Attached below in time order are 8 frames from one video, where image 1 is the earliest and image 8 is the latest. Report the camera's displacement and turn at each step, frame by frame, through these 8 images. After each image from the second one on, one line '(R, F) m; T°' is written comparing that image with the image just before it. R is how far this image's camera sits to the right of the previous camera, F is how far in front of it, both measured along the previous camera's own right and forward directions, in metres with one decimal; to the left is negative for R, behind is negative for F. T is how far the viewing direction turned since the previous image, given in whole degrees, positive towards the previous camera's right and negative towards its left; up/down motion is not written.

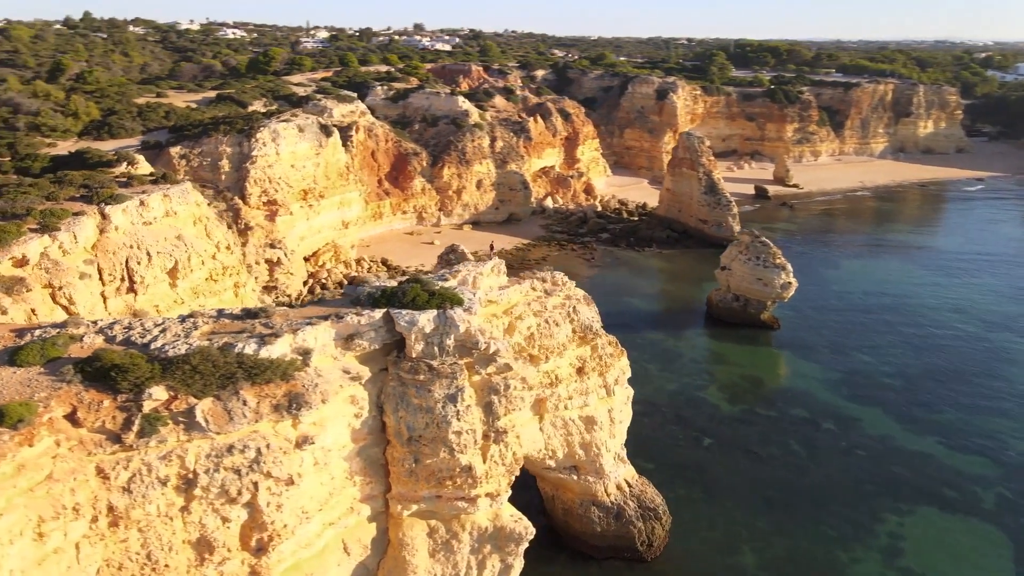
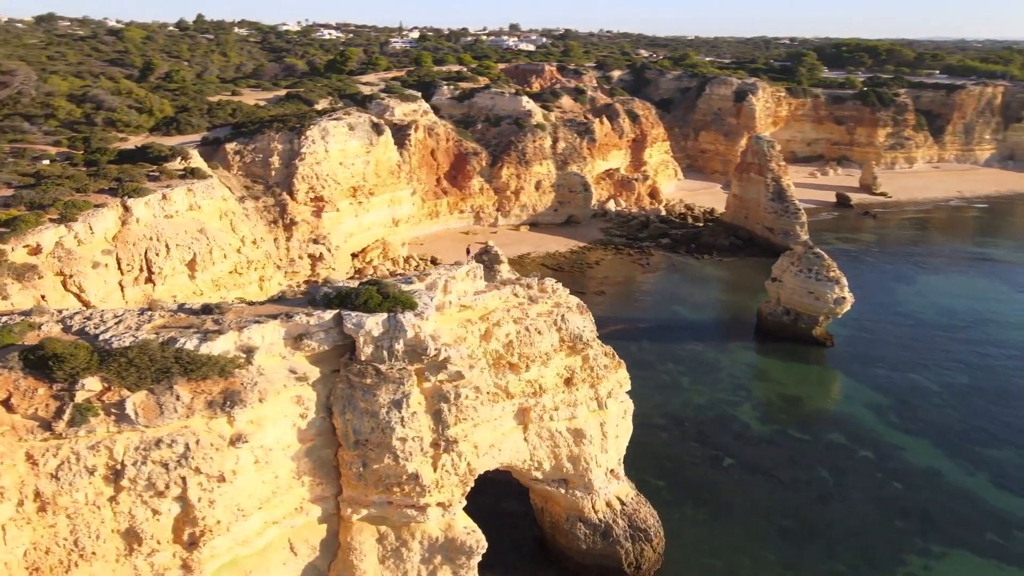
(+1.8, +0.5) m; -7°
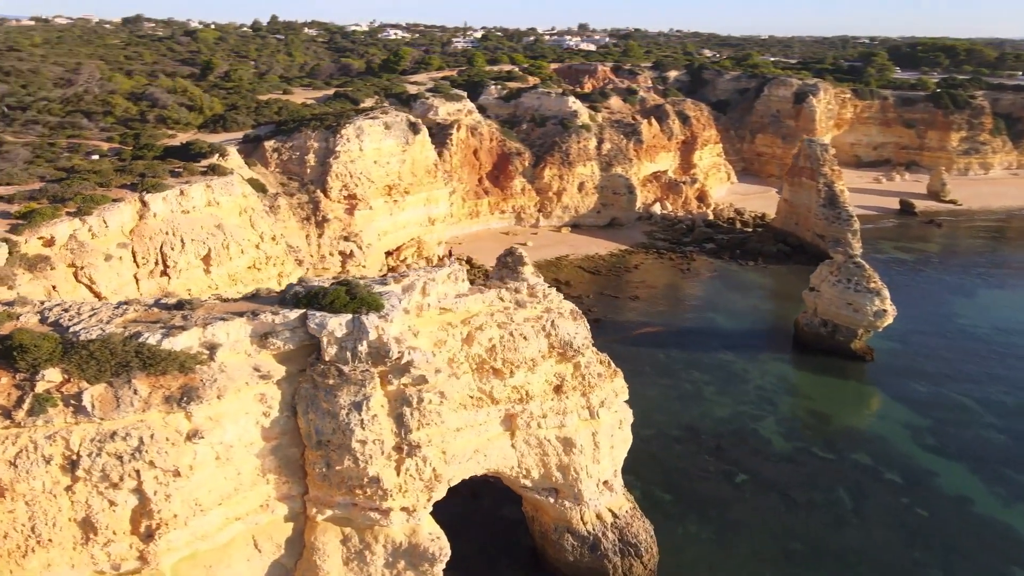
(+1.3, +0.3) m; -5°
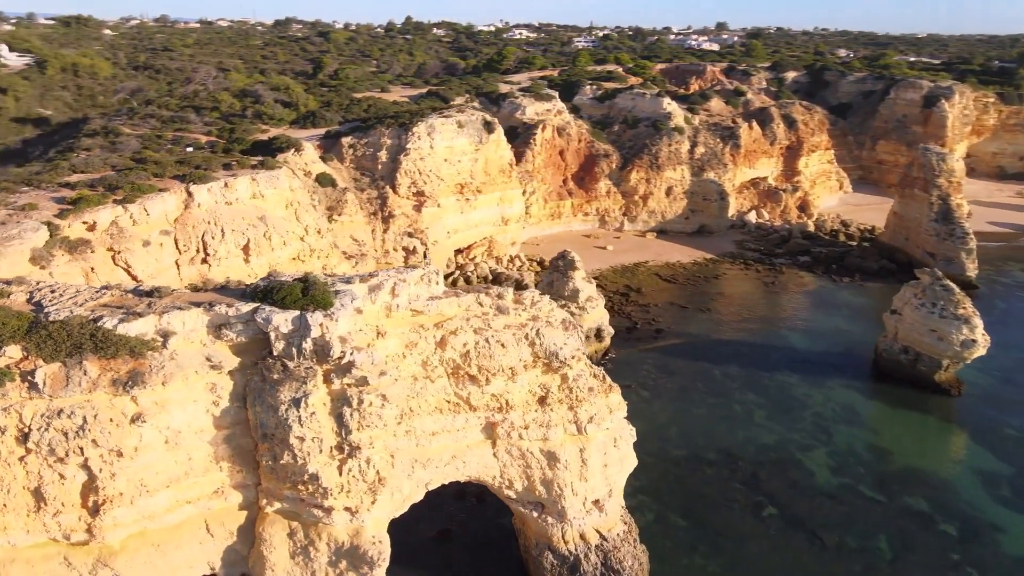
(+2.3, +0.6) m; -10°
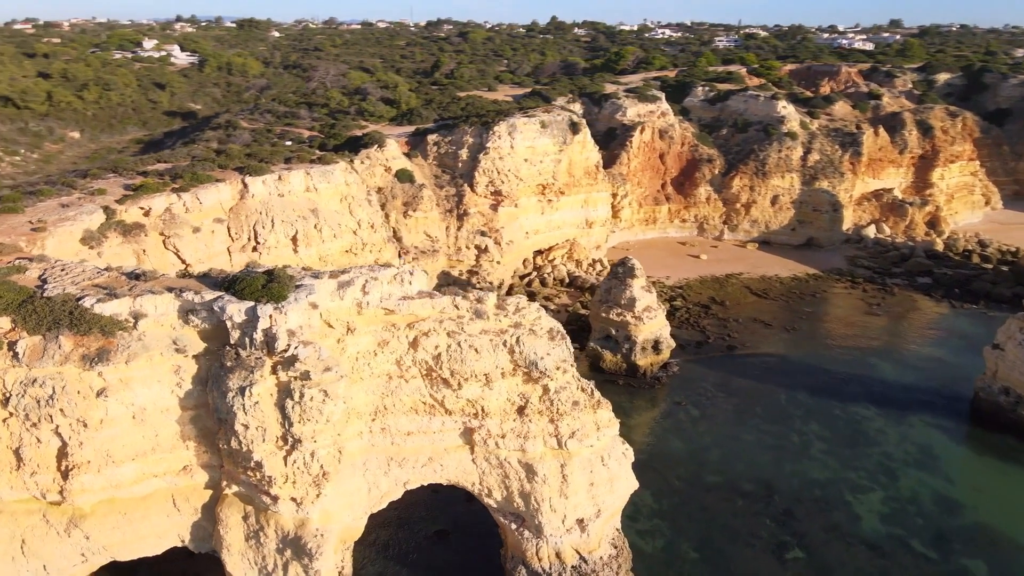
(+2.6, +0.6) m; -11°
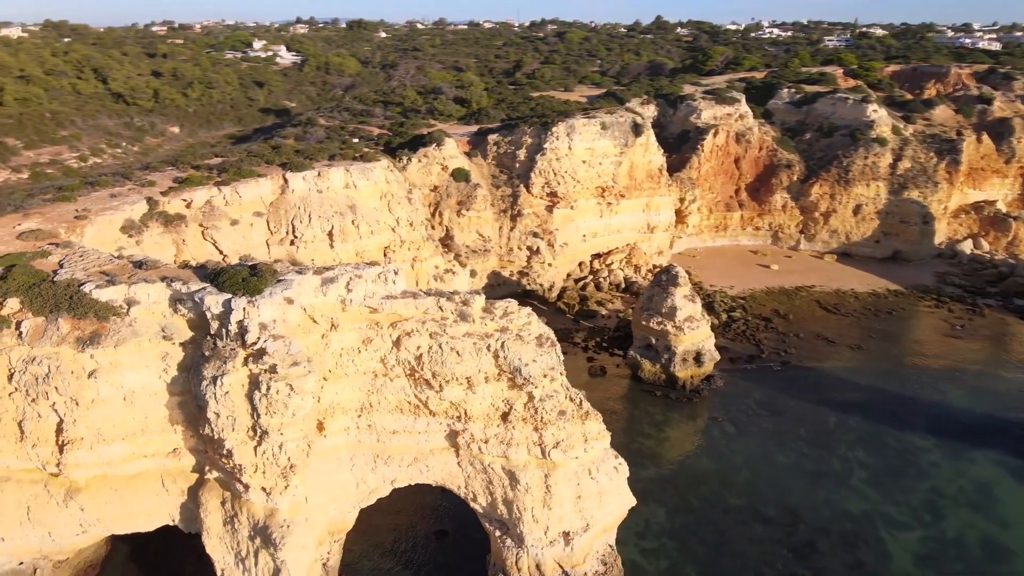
(+1.8, +0.3) m; -8°
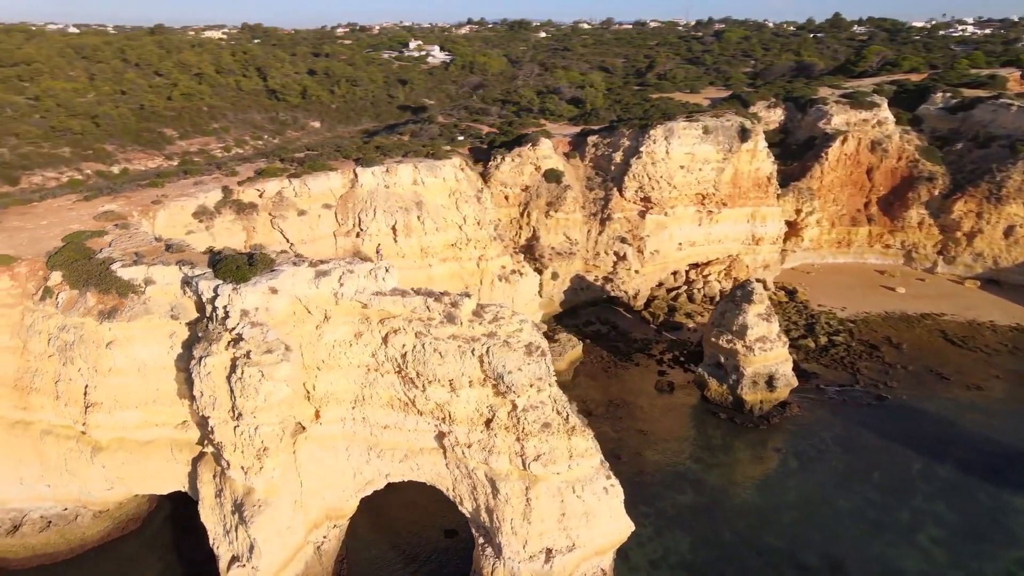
(+2.6, +0.6) m; -12°
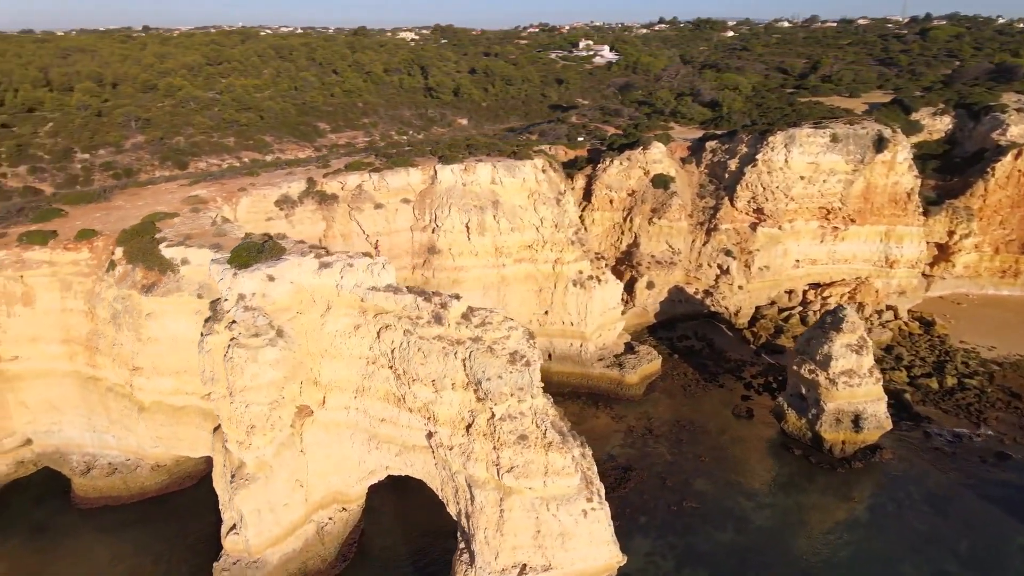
(+2.9, +0.6) m; -14°
